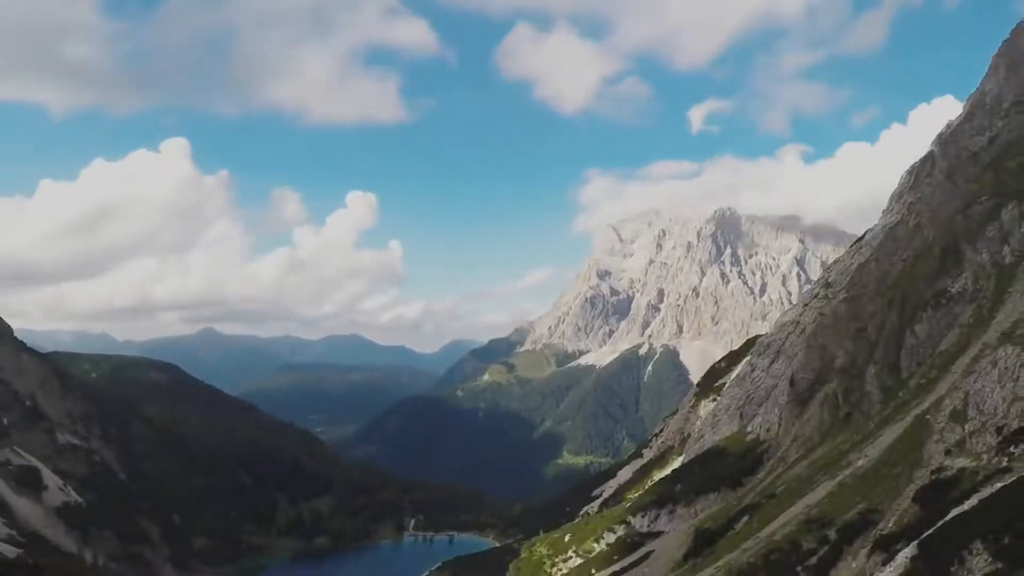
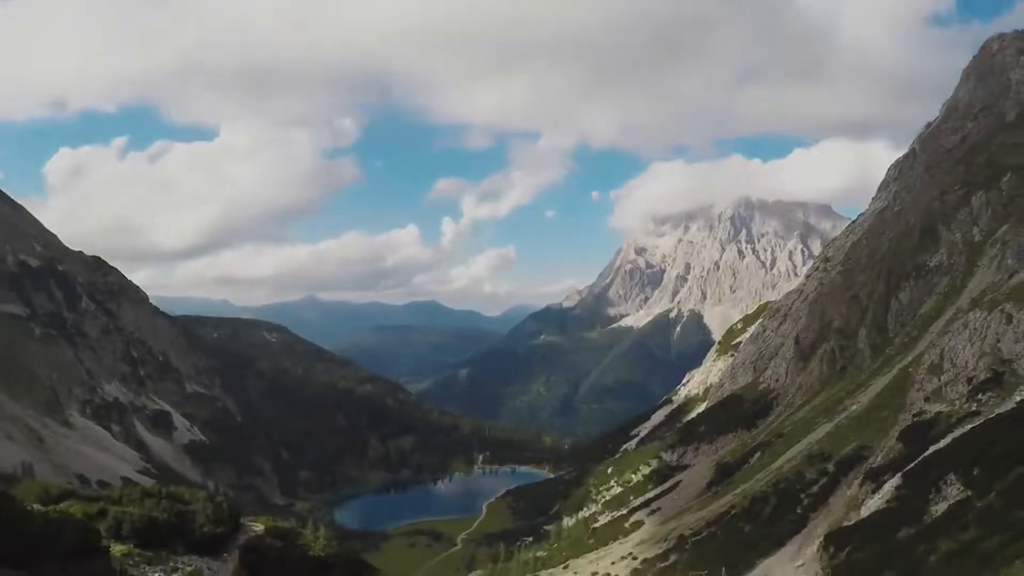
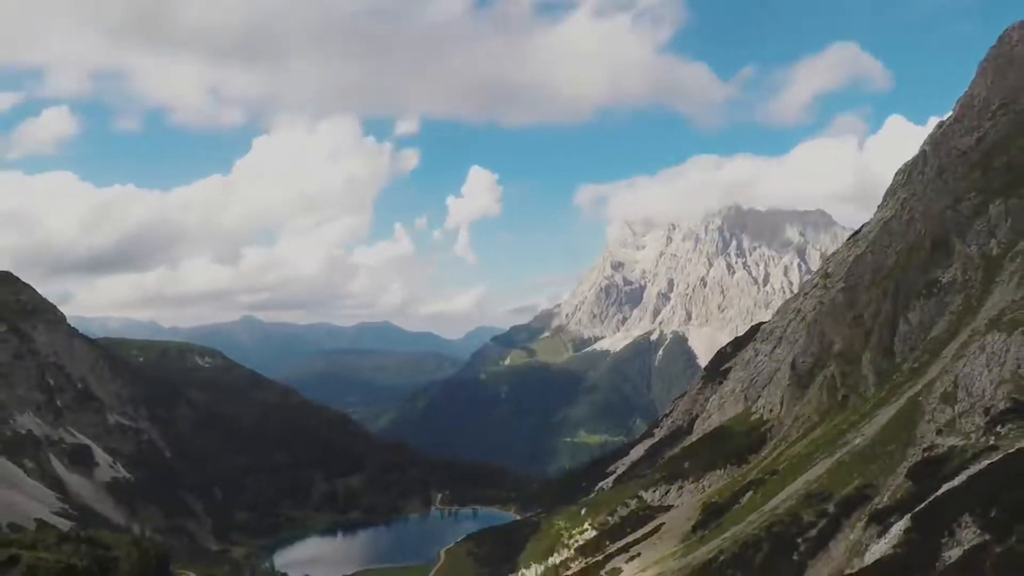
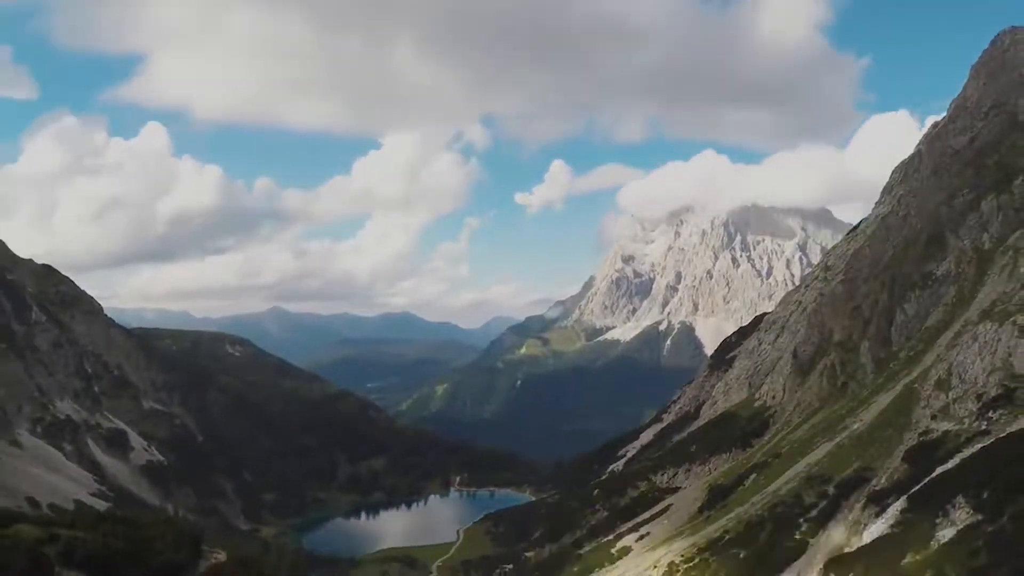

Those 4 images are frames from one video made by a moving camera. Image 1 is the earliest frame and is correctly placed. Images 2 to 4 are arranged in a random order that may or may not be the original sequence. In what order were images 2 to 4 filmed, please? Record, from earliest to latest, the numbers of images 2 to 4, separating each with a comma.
3, 4, 2
